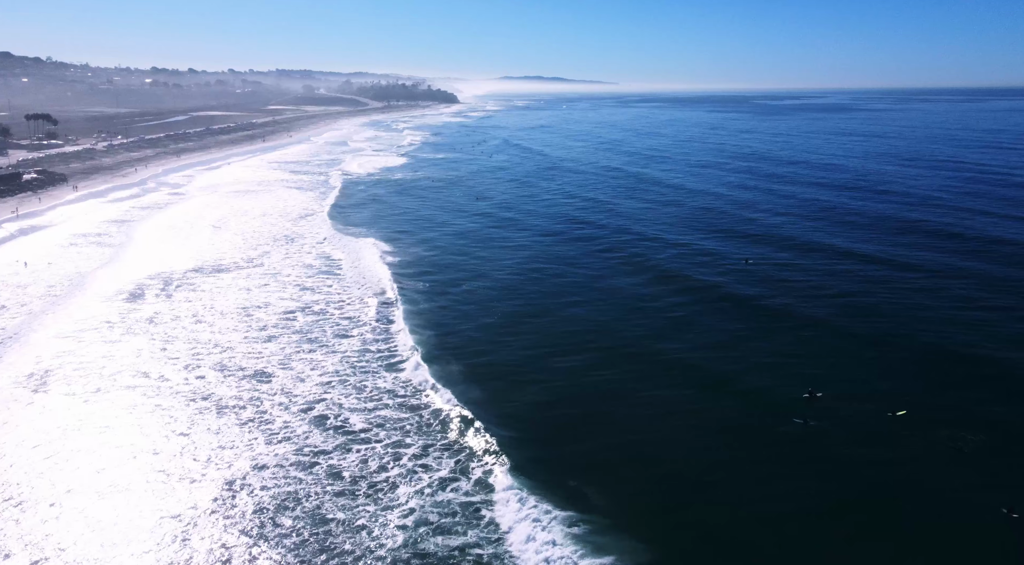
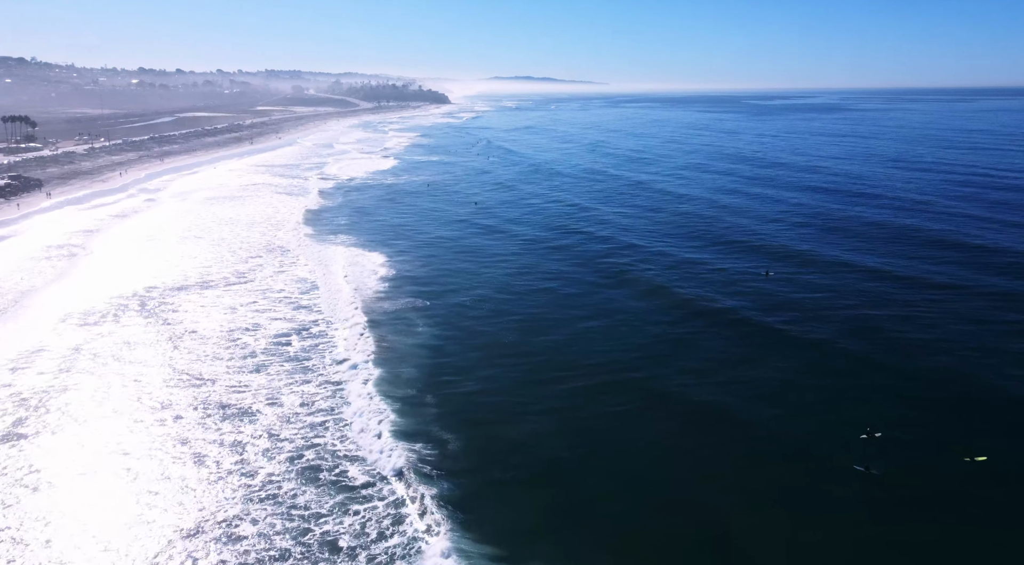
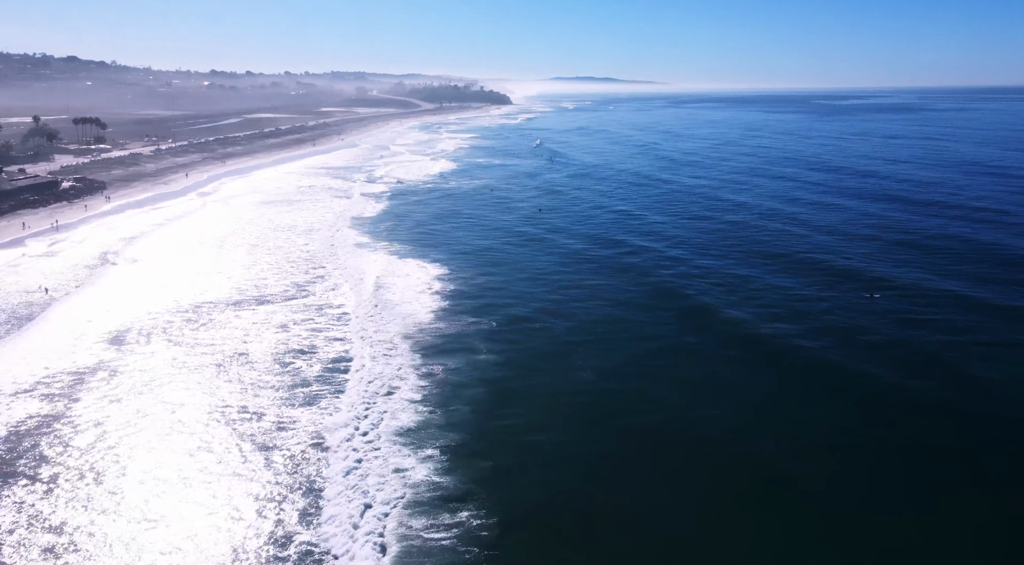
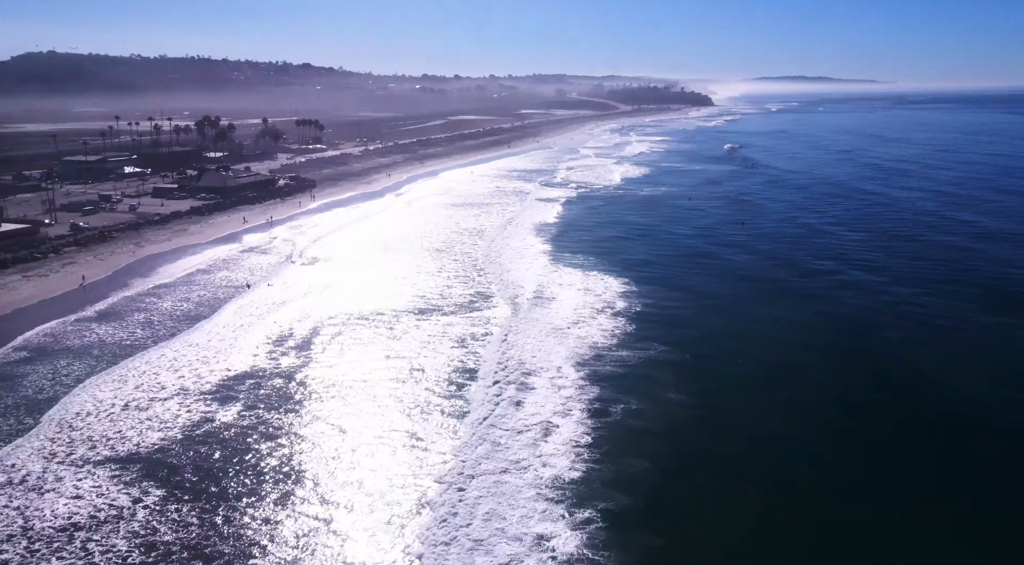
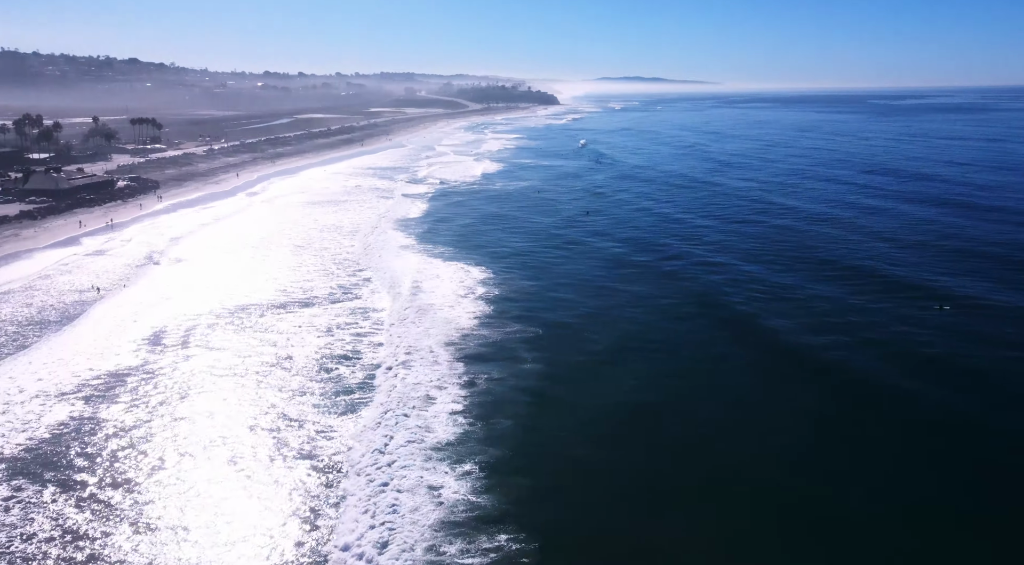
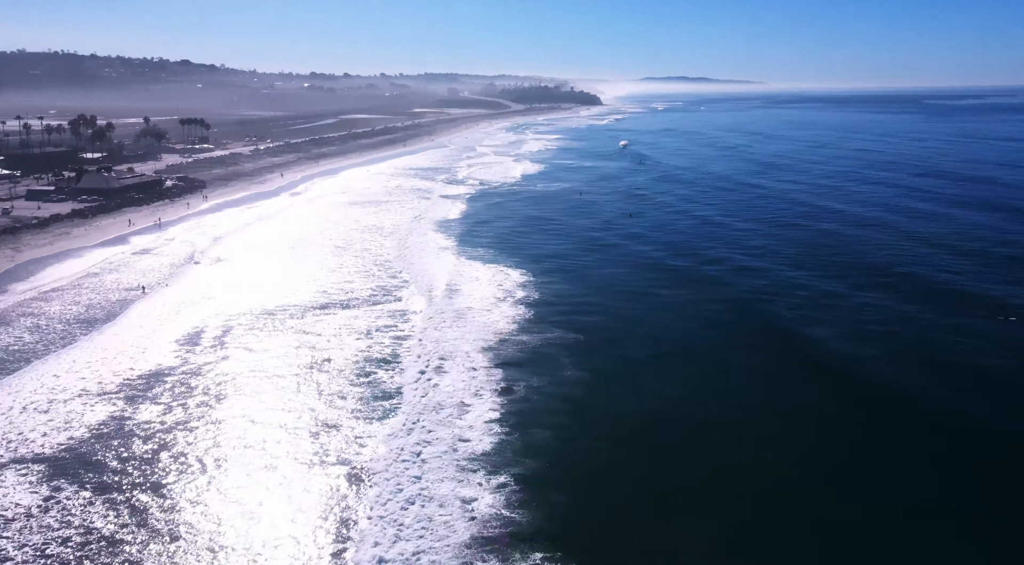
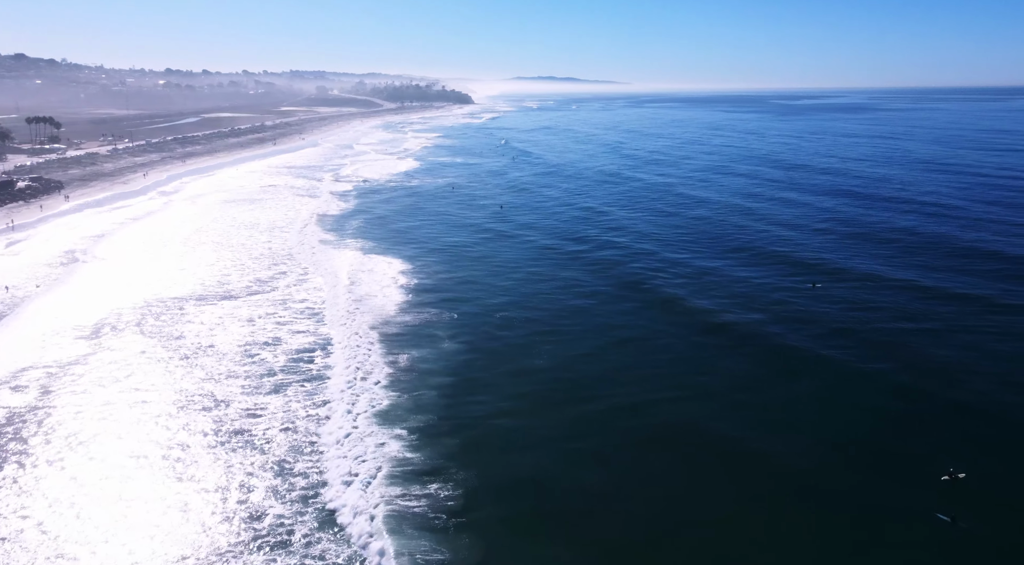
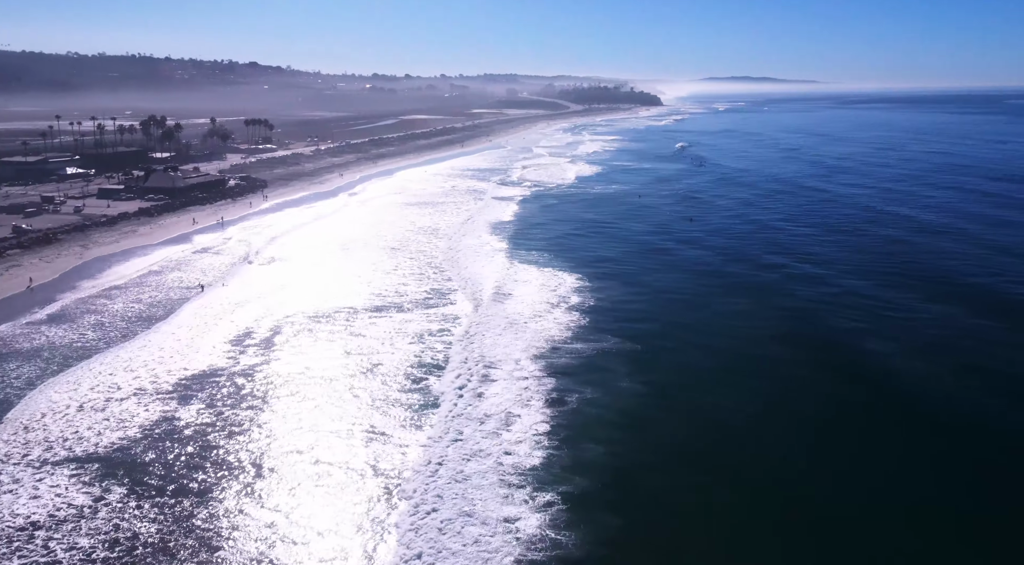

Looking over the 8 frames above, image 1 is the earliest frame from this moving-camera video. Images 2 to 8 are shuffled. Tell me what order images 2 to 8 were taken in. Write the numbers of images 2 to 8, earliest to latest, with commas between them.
2, 7, 3, 5, 6, 8, 4
